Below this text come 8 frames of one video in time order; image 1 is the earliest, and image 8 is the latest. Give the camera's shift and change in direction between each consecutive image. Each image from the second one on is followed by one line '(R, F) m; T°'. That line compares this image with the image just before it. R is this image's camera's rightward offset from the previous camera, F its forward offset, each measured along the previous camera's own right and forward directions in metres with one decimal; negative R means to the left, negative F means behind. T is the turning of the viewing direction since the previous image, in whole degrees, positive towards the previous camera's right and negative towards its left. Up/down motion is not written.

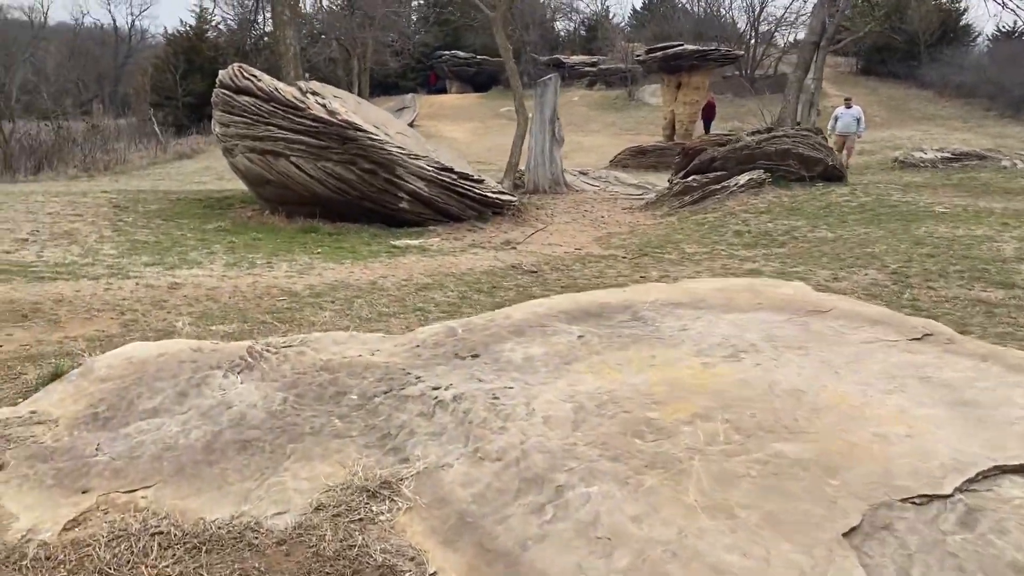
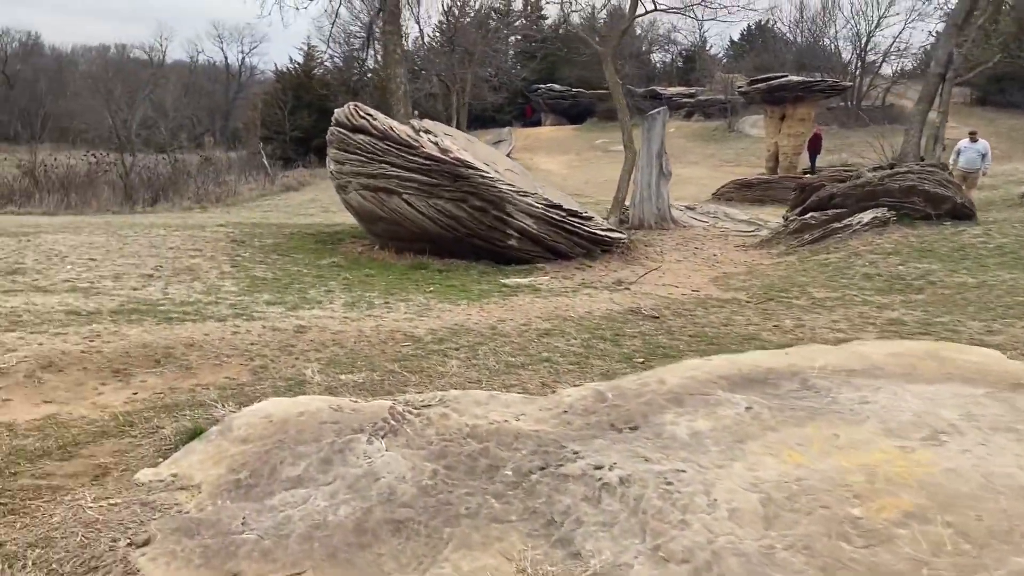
(-0.2, +0.2) m; -6°
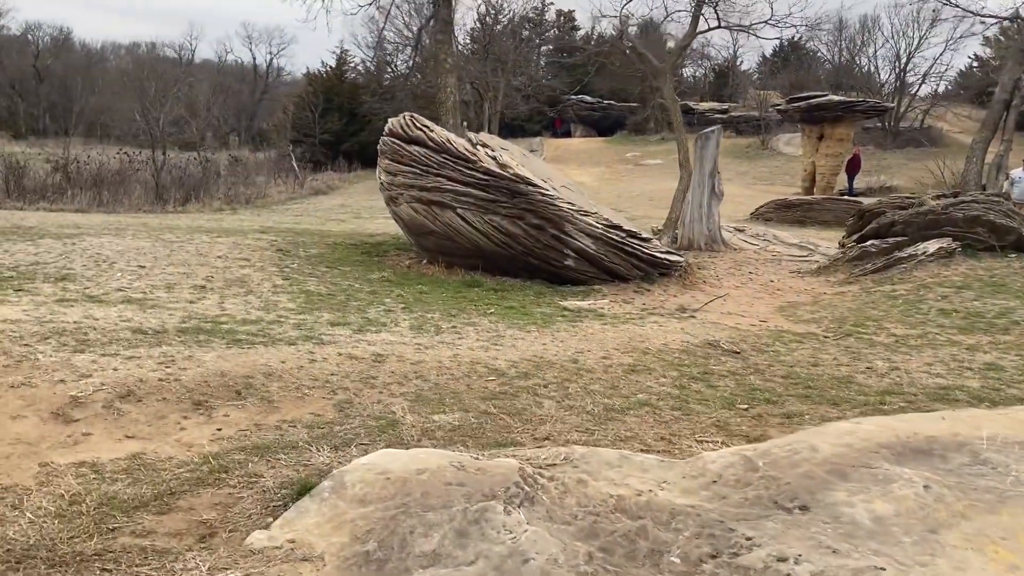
(-0.3, +0.2) m; -1°
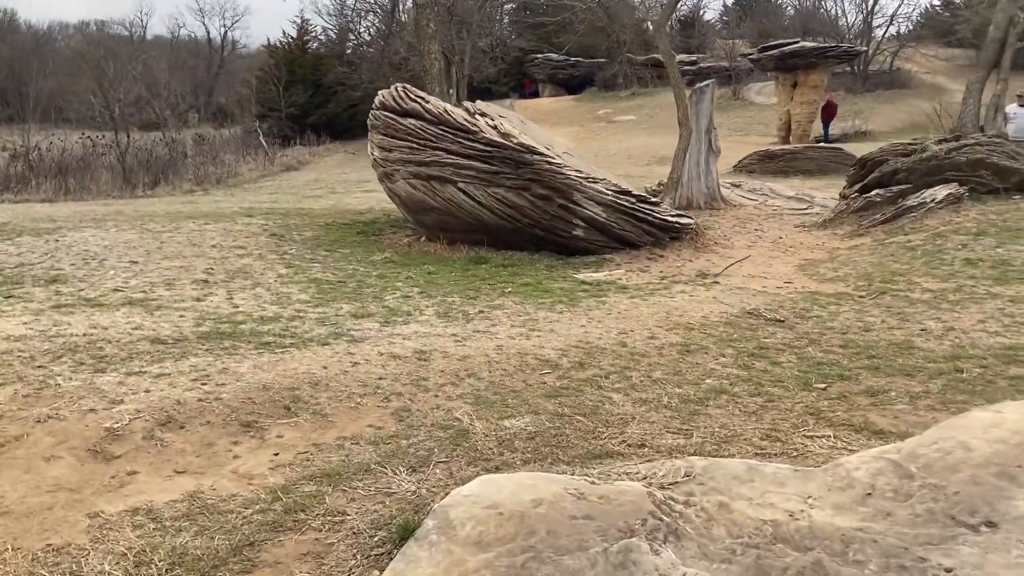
(-0.3, +0.3) m; +2°
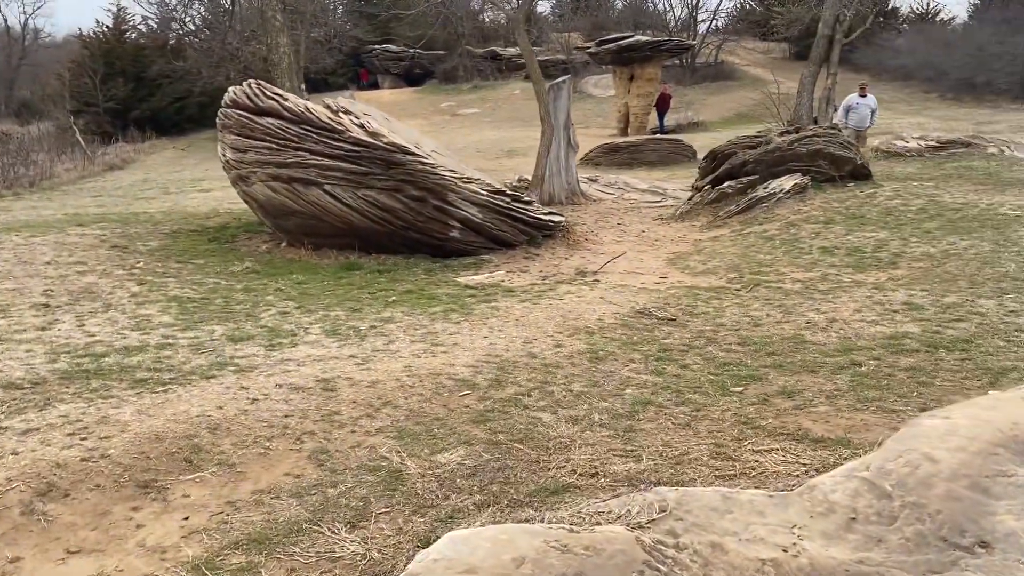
(-0.3, +0.2) m; +10°
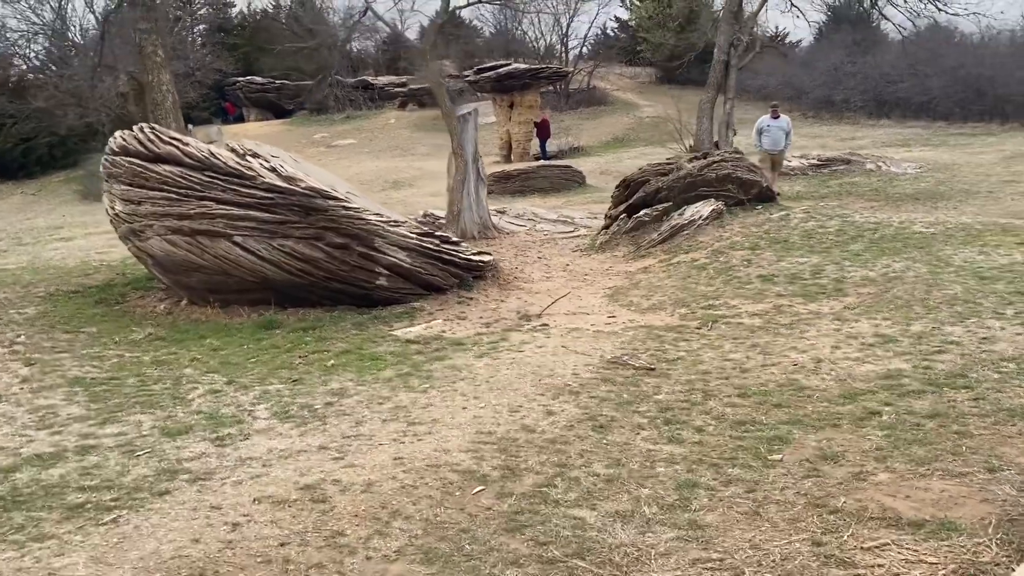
(-0.4, +0.5) m; +8°
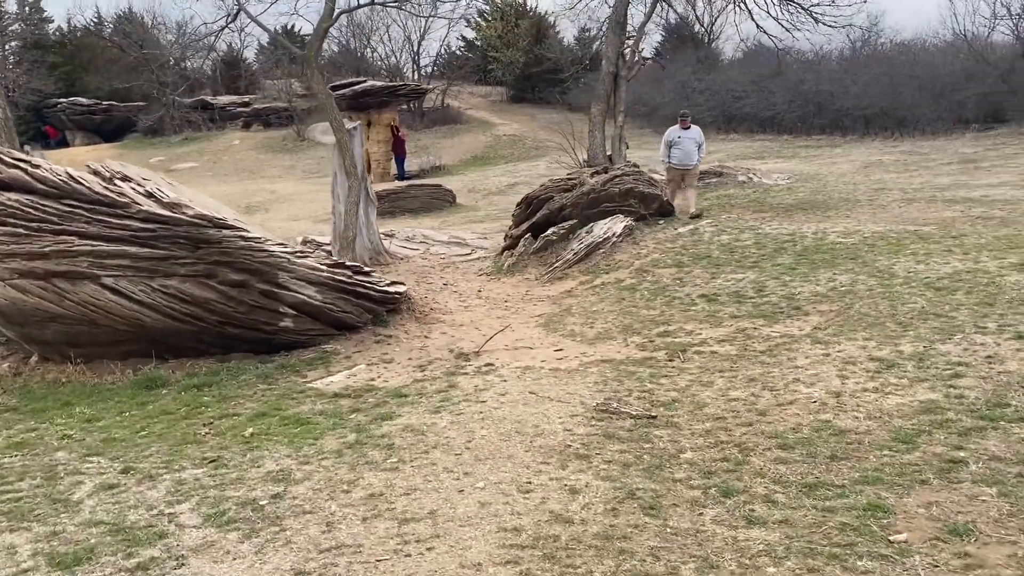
(-0.5, +0.8) m; +10°
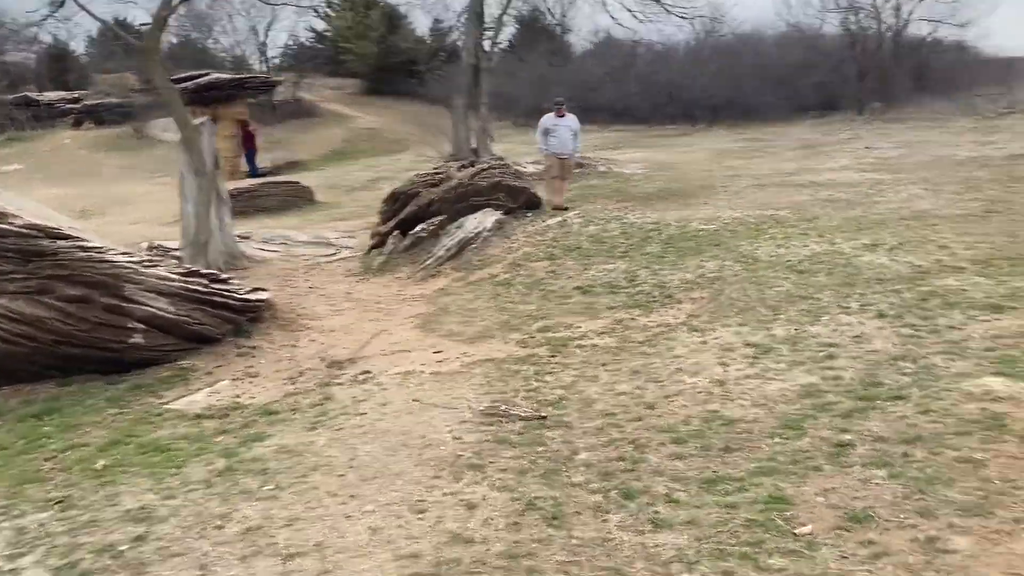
(-0.1, +0.2) m; +9°
